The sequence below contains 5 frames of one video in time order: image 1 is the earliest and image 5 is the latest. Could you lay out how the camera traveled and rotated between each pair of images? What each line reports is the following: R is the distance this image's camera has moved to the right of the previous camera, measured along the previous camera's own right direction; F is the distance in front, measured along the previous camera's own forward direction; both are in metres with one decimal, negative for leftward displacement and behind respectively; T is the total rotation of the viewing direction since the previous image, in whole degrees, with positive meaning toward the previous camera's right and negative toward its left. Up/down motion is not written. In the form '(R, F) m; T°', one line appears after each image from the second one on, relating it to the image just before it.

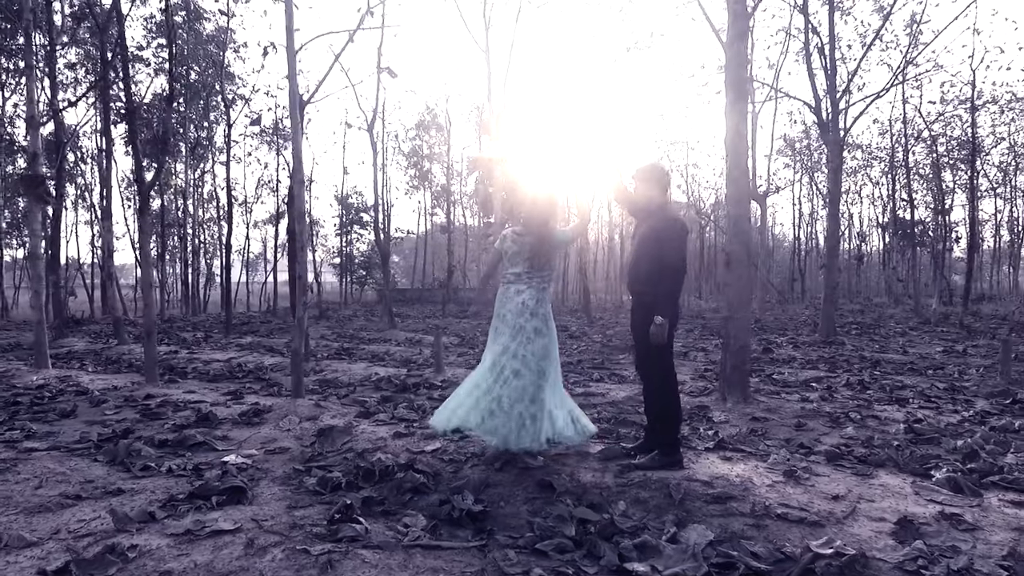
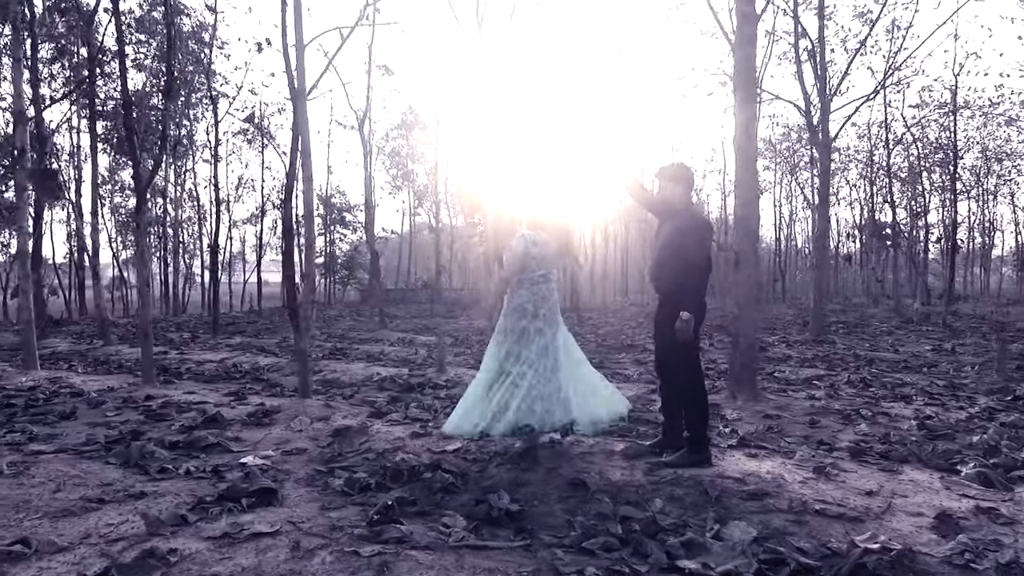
(-0.4, 0.0) m; +2°
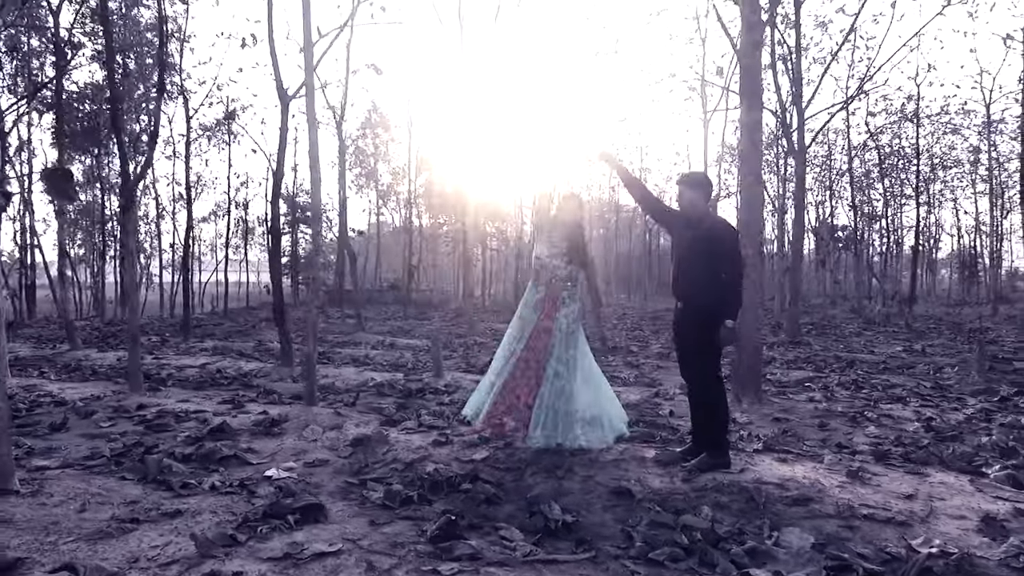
(-0.6, +0.1) m; +4°
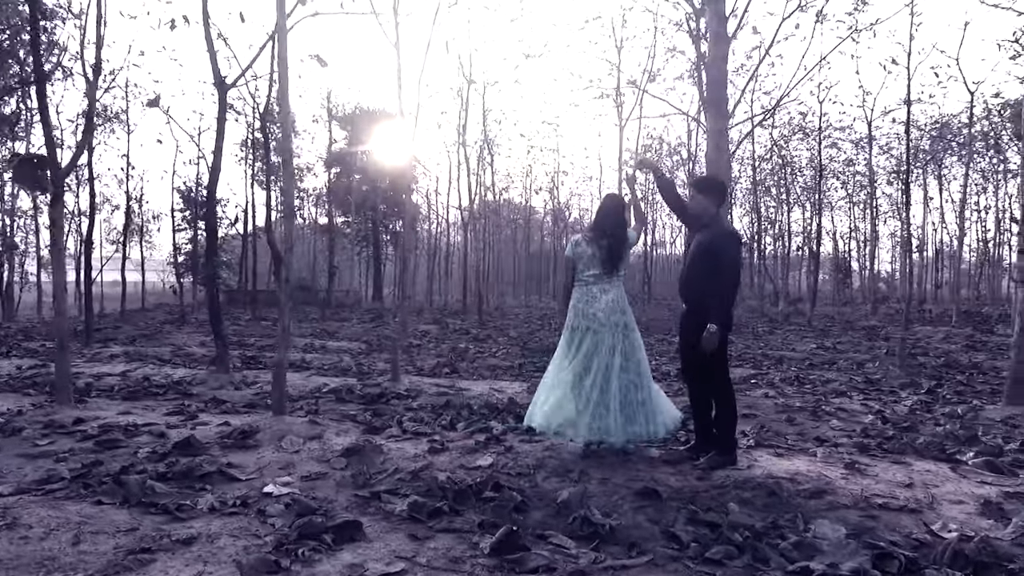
(-0.9, +0.2) m; +9°
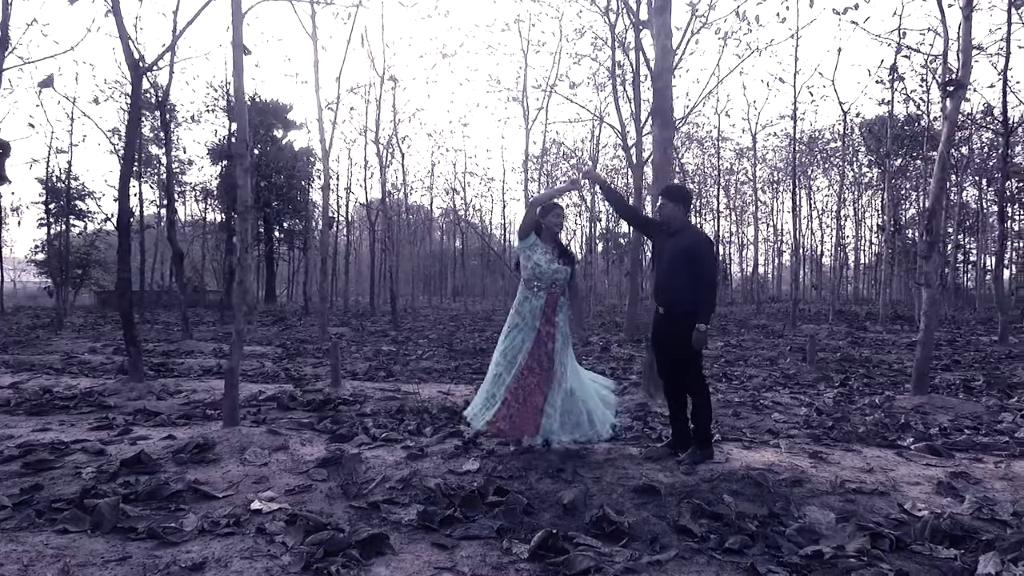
(-0.8, +0.1) m; +9°
